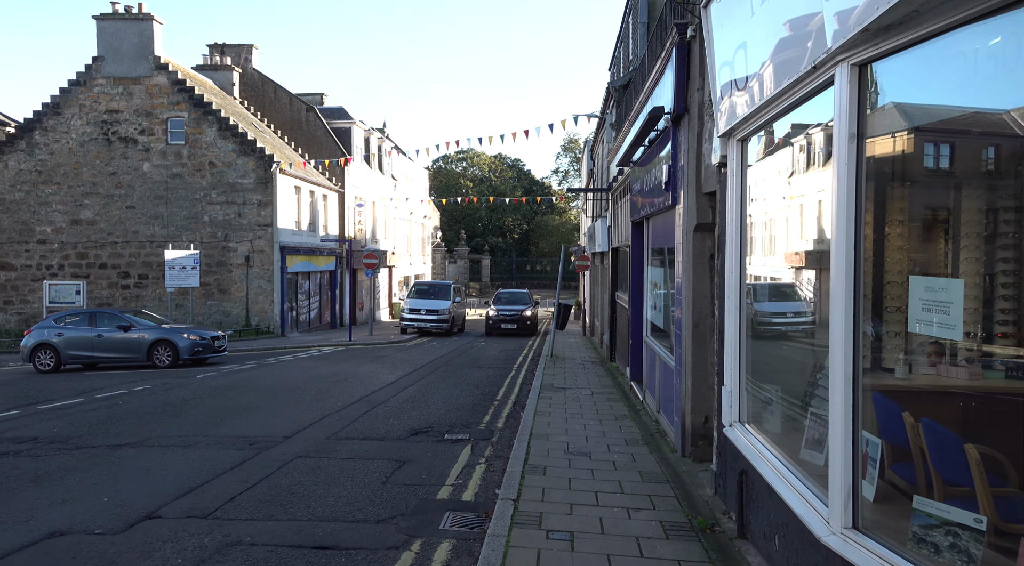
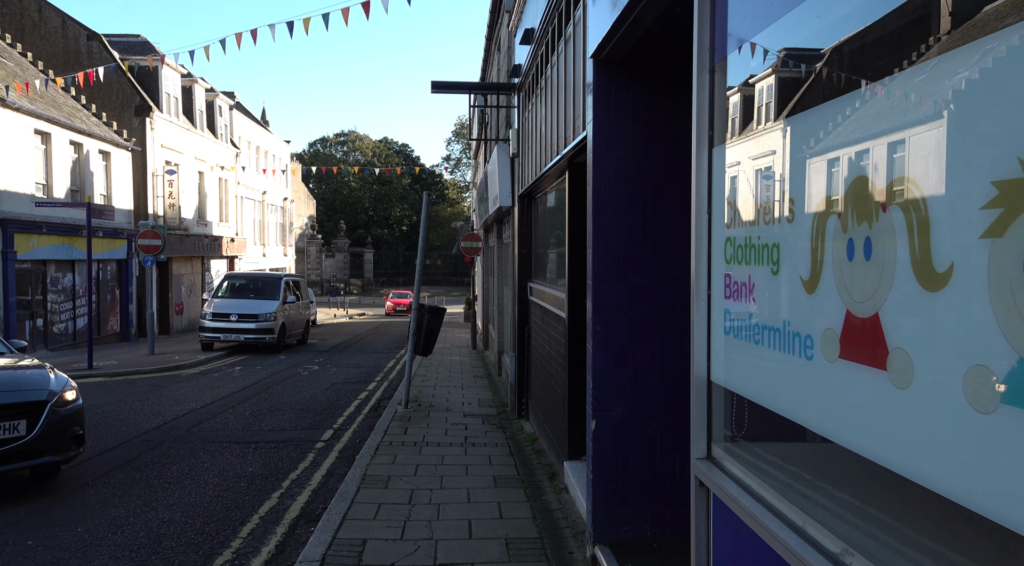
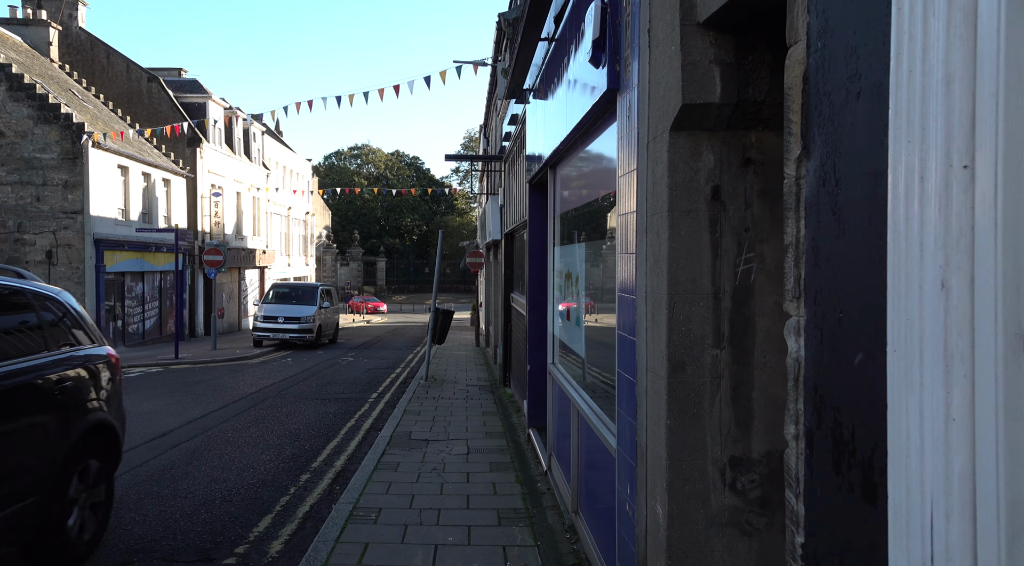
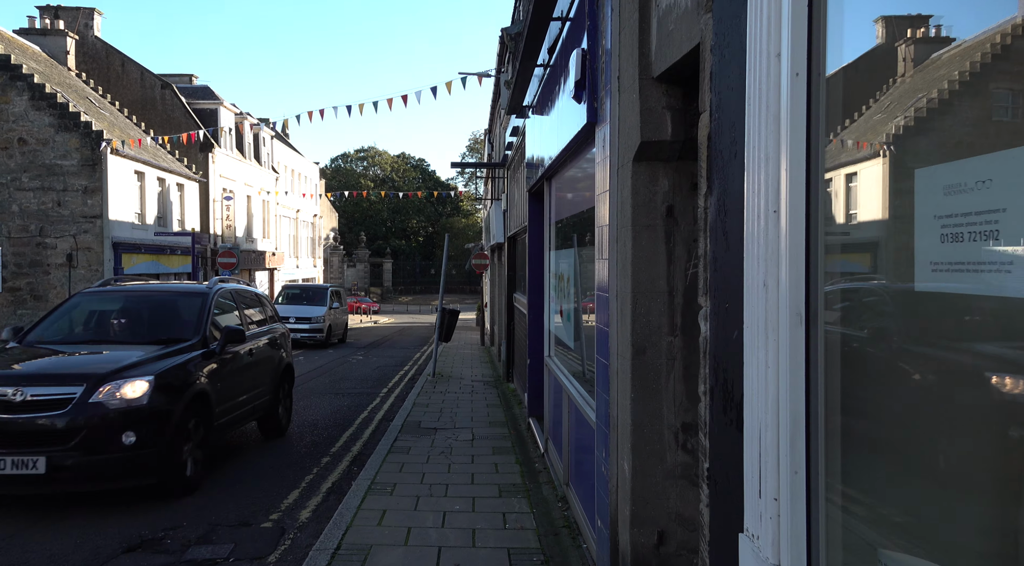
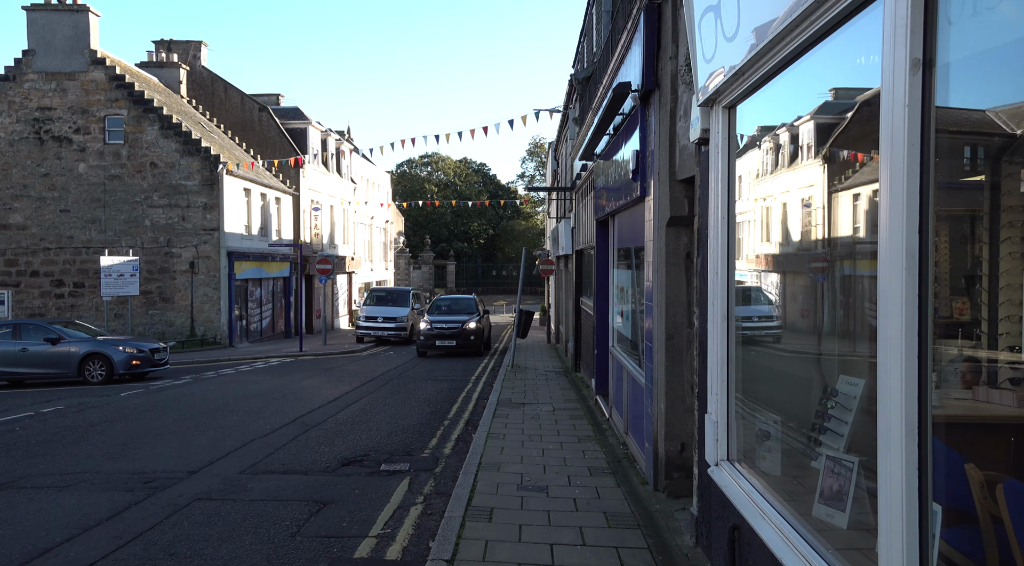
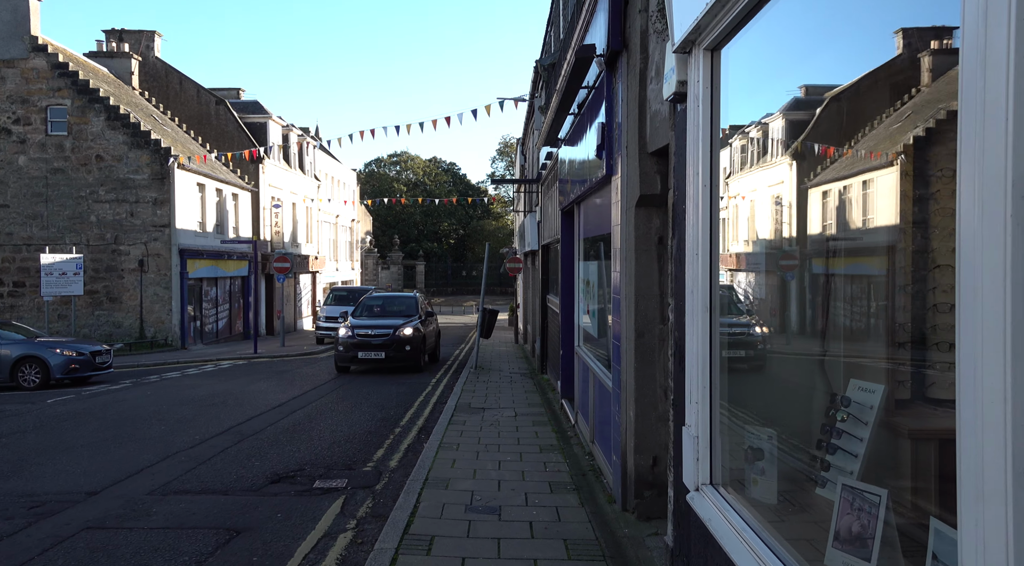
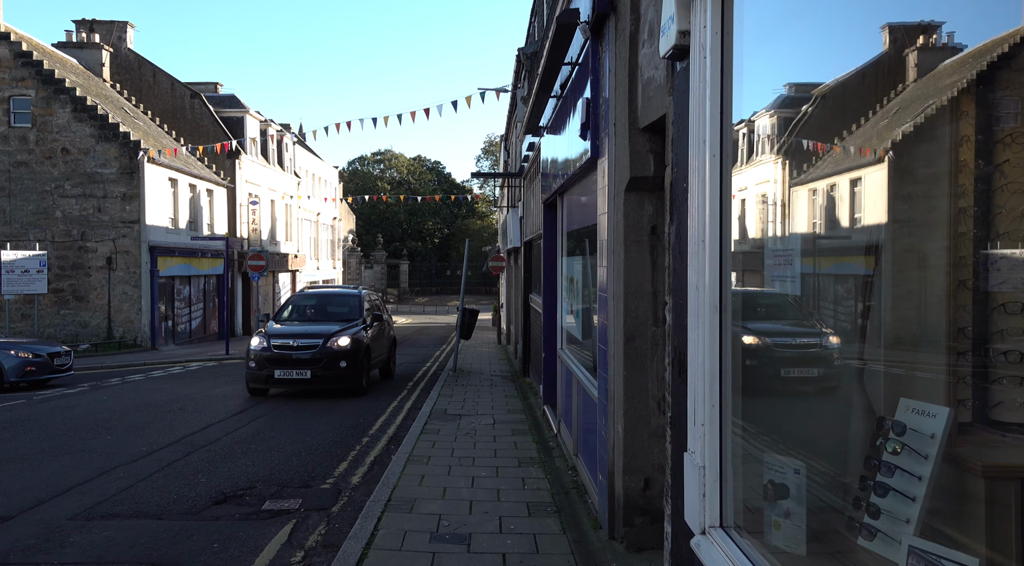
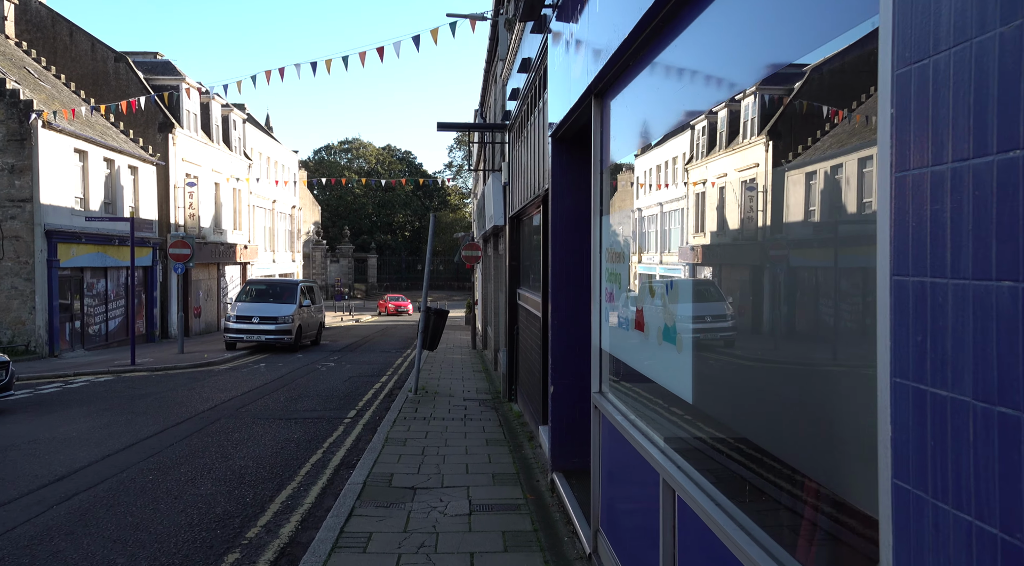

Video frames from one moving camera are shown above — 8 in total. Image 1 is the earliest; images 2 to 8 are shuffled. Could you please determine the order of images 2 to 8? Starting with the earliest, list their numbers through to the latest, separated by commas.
5, 6, 7, 4, 3, 8, 2
